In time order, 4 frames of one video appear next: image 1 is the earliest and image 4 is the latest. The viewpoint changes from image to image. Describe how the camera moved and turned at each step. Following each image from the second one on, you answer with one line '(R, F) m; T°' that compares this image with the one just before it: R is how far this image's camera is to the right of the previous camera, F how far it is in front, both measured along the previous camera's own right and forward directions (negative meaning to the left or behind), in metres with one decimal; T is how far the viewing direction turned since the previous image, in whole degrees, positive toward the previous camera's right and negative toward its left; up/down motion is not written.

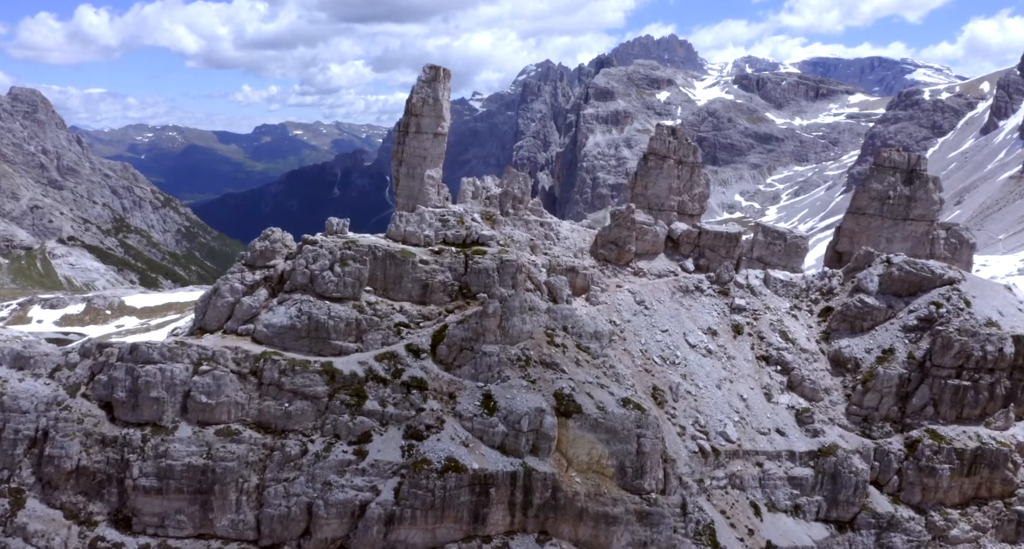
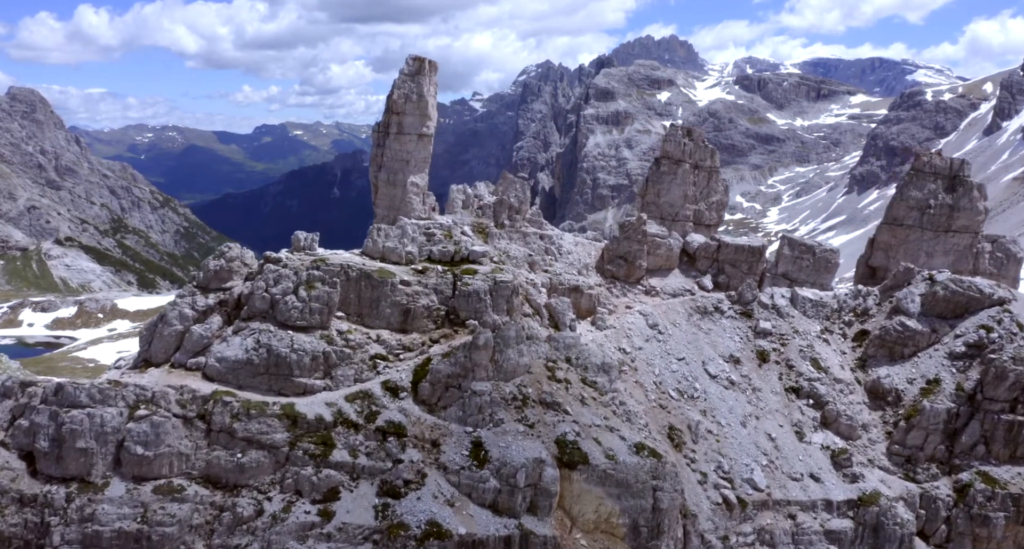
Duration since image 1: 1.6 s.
(+0.3, +8.0) m; 0°
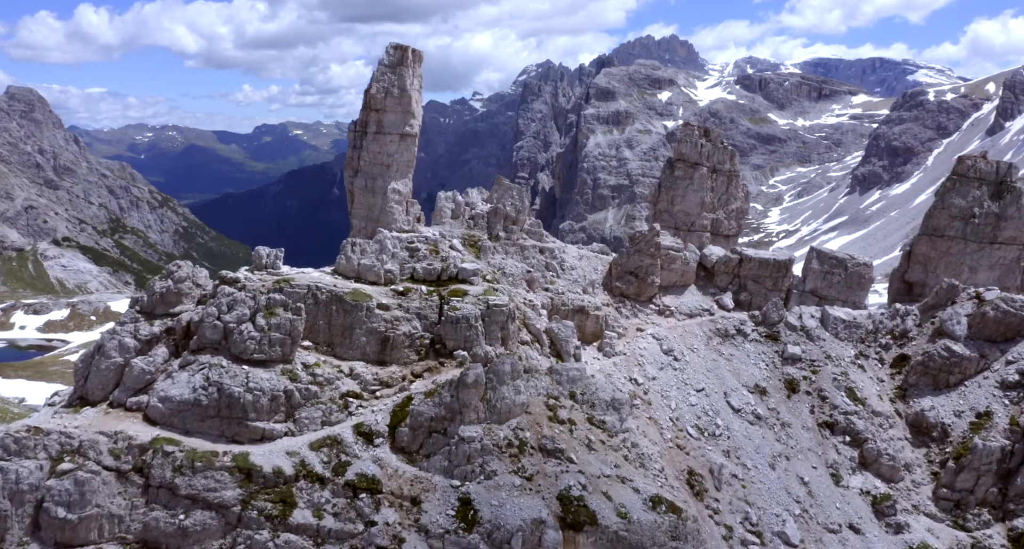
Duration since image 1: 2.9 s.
(+0.3, +7.0) m; 0°
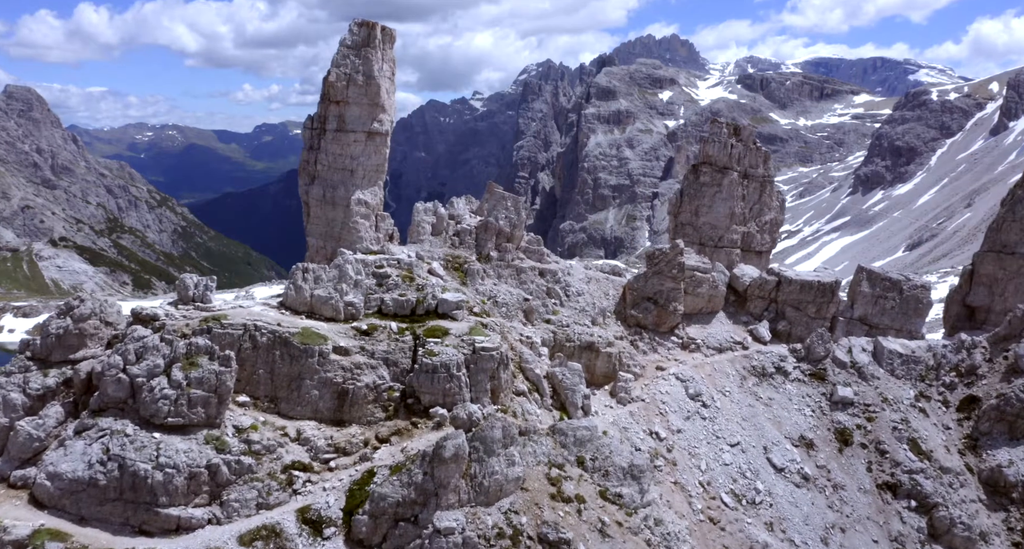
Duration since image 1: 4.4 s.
(+0.3, +9.2) m; 0°
